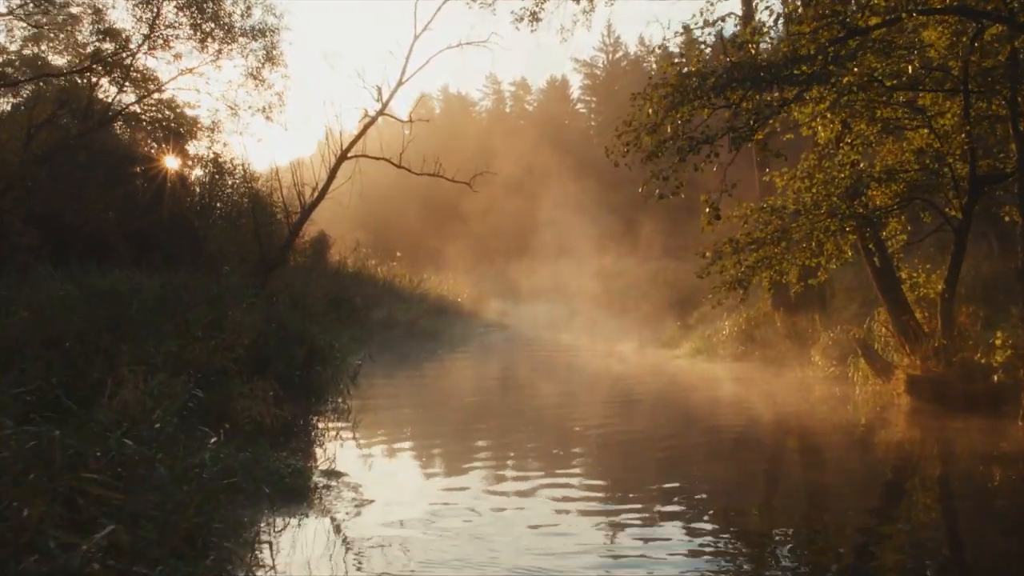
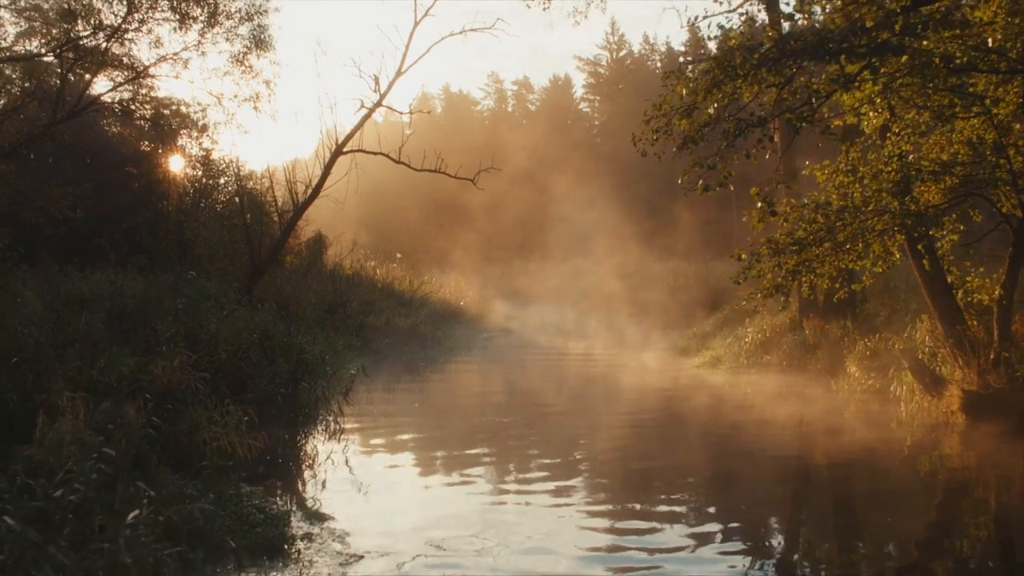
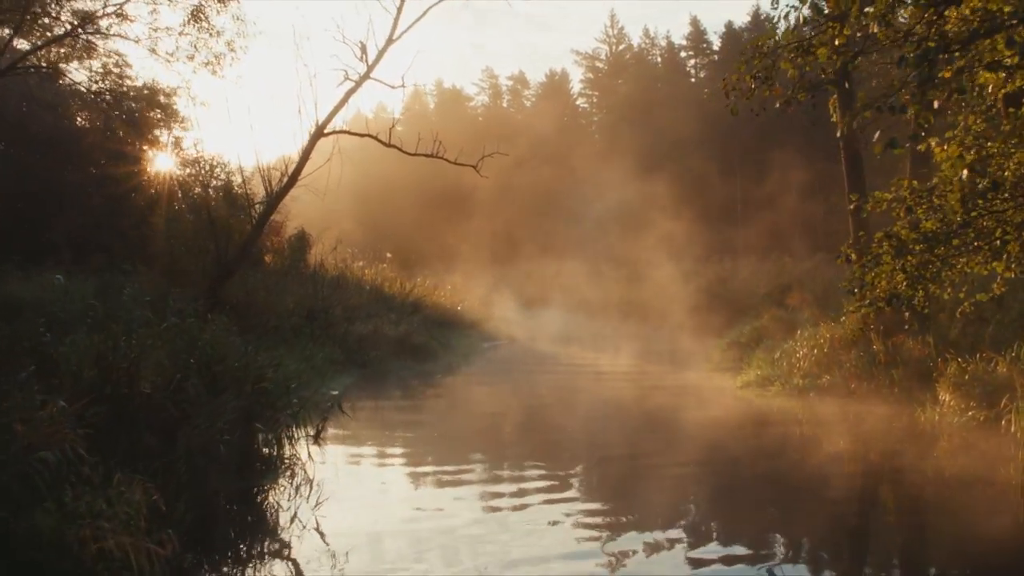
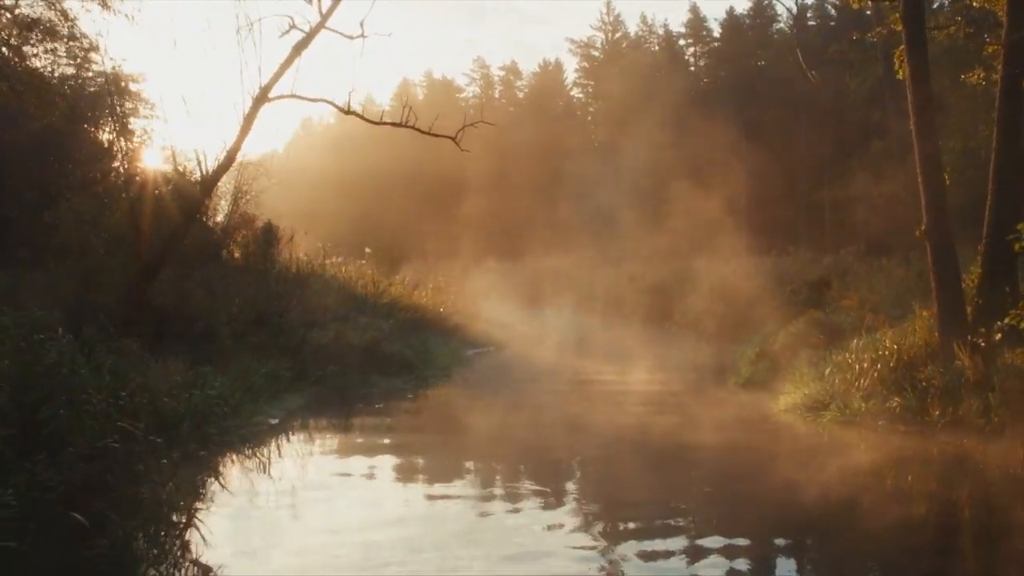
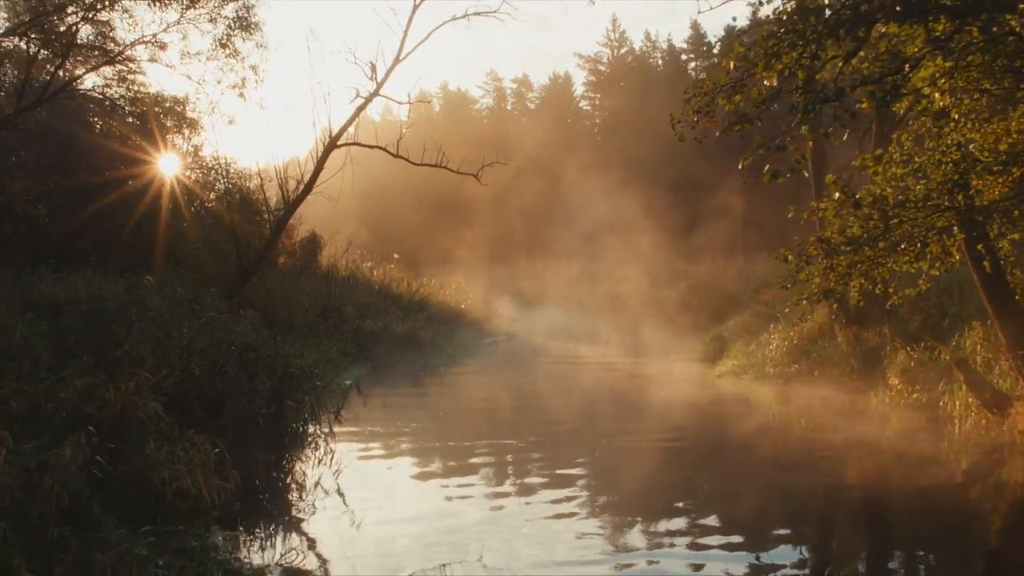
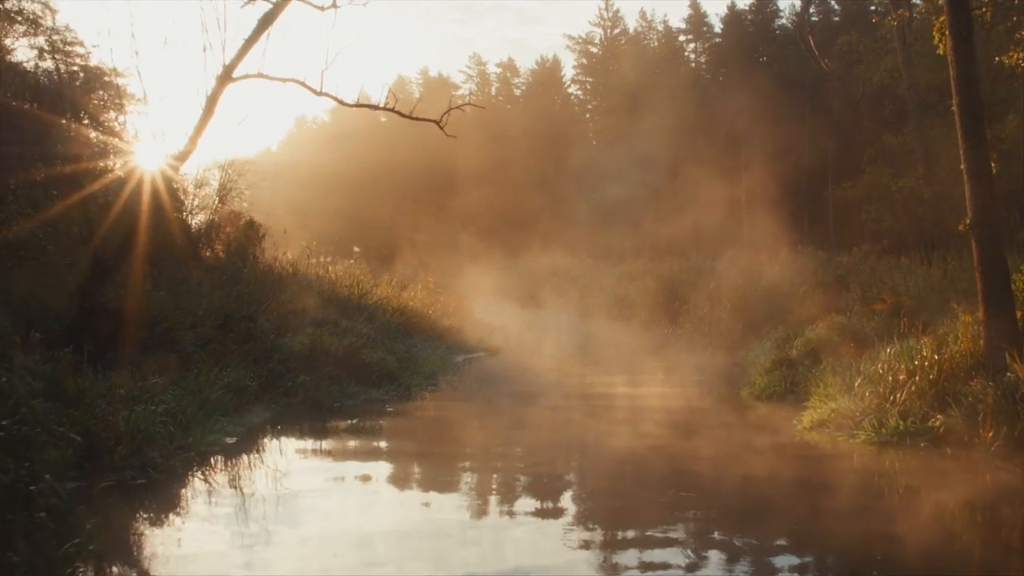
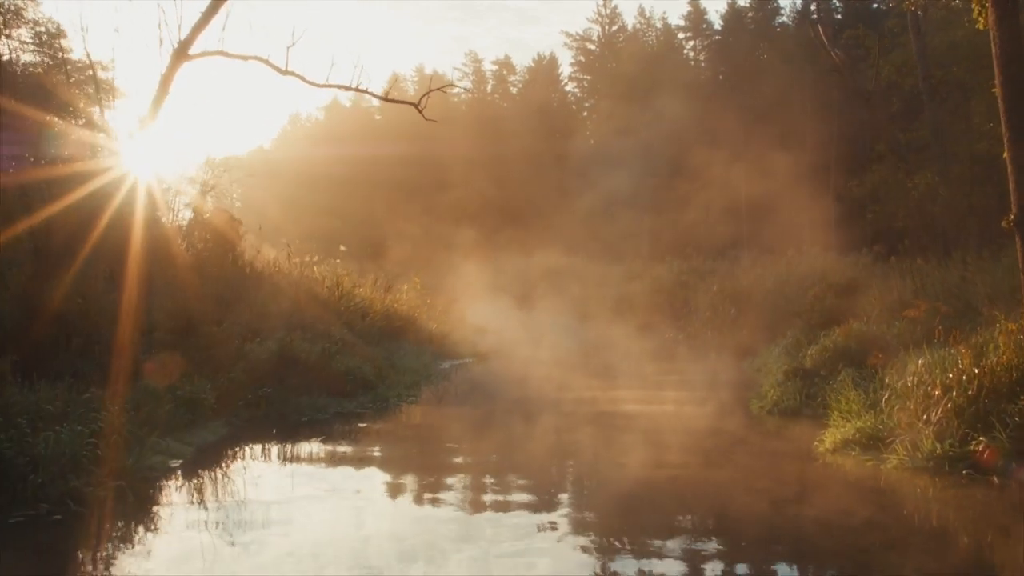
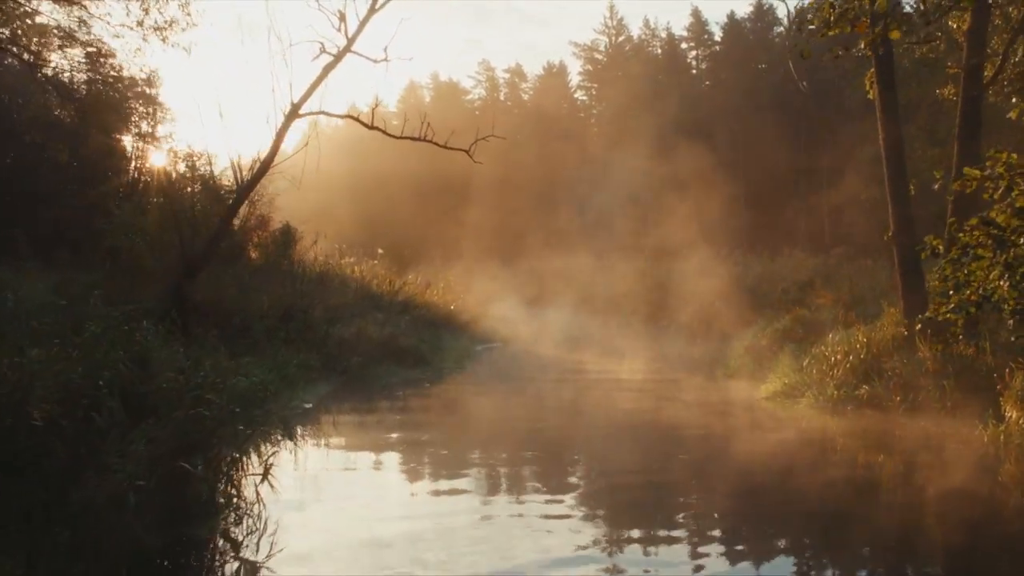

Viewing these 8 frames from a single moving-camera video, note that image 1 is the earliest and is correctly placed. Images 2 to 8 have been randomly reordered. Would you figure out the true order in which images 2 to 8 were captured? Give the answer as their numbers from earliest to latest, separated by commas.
2, 5, 3, 8, 4, 6, 7
